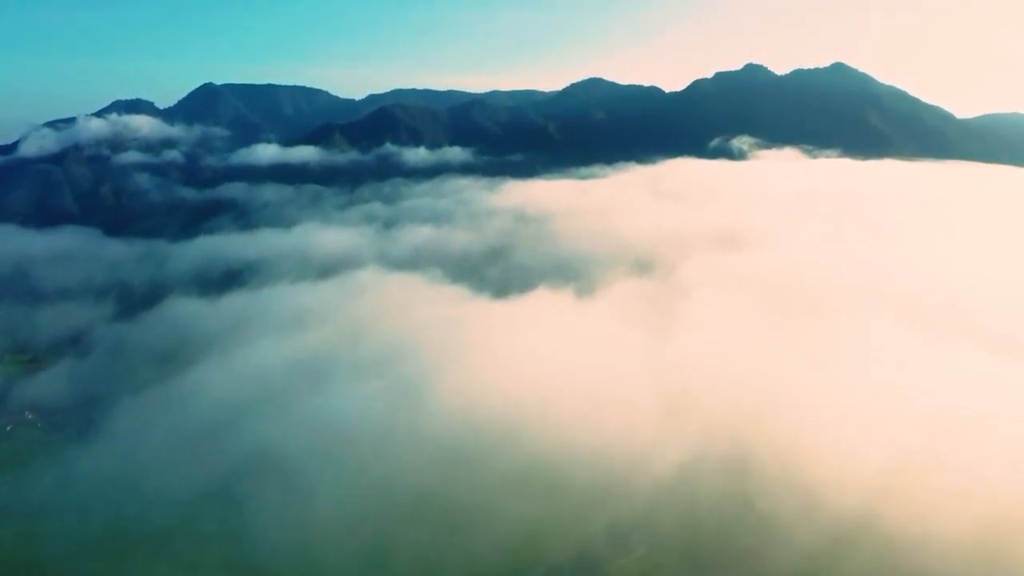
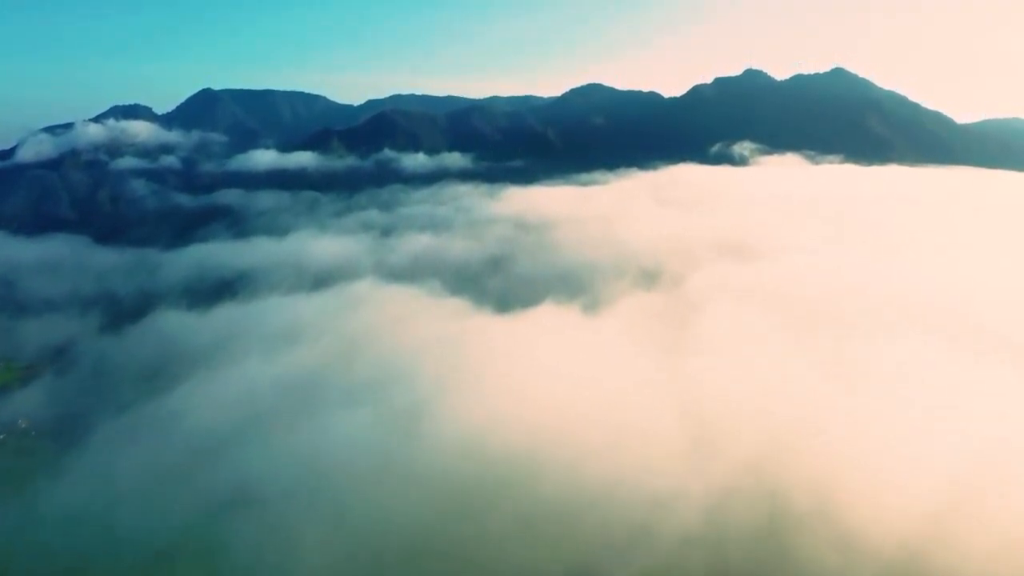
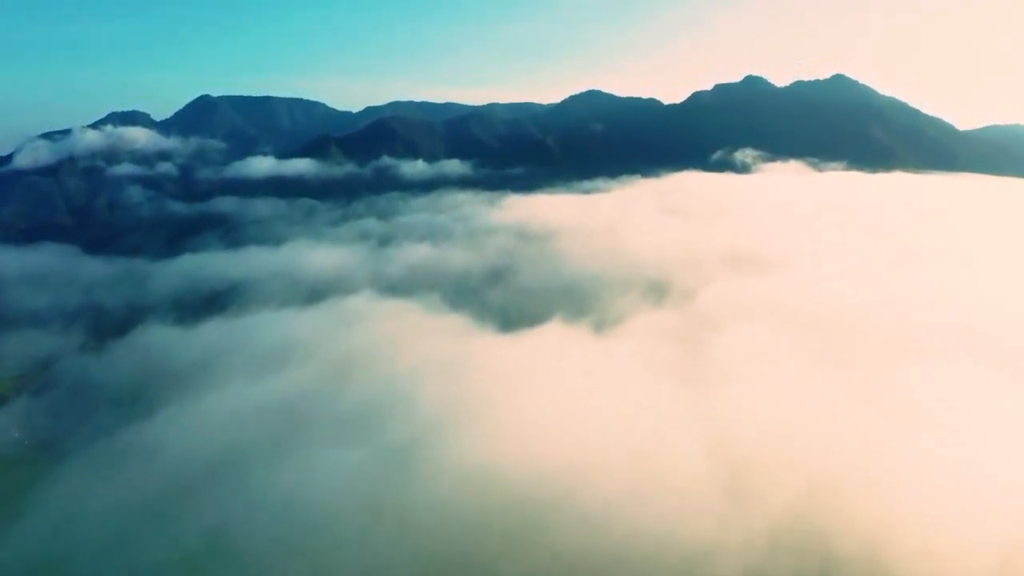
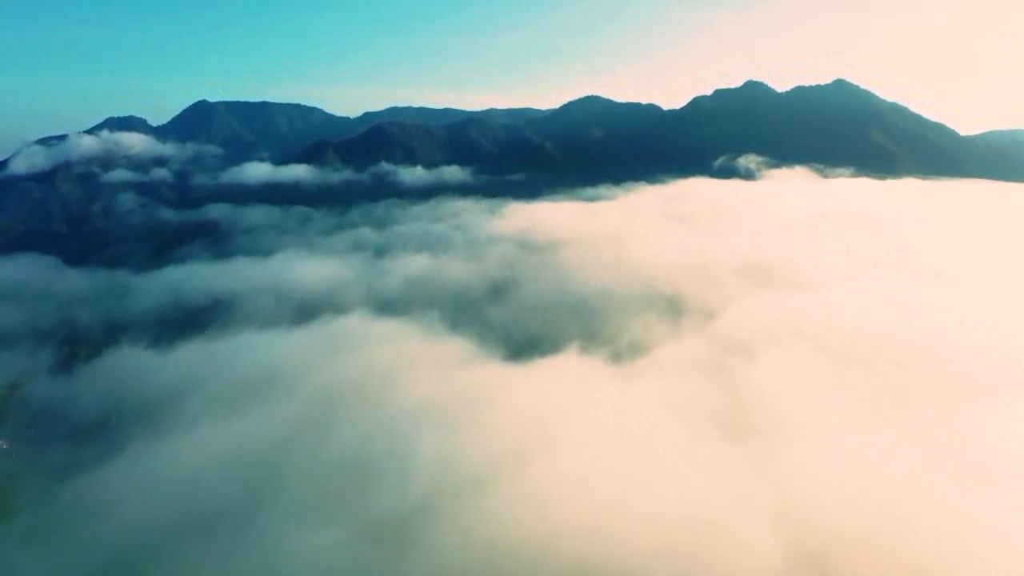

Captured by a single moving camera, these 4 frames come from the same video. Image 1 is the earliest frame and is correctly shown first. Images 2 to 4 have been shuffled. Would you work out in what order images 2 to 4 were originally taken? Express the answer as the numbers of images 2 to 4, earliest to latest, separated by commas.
2, 3, 4
